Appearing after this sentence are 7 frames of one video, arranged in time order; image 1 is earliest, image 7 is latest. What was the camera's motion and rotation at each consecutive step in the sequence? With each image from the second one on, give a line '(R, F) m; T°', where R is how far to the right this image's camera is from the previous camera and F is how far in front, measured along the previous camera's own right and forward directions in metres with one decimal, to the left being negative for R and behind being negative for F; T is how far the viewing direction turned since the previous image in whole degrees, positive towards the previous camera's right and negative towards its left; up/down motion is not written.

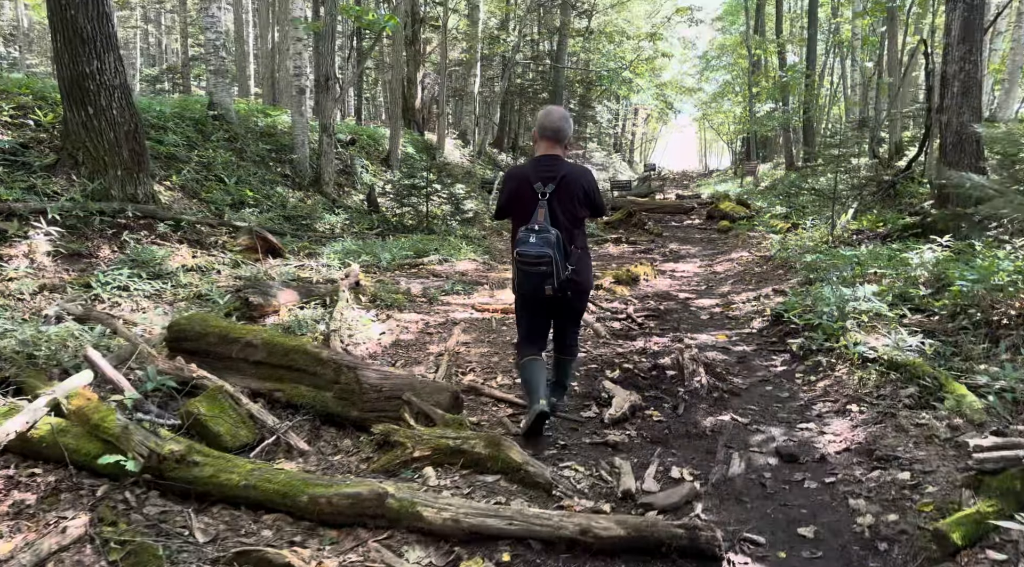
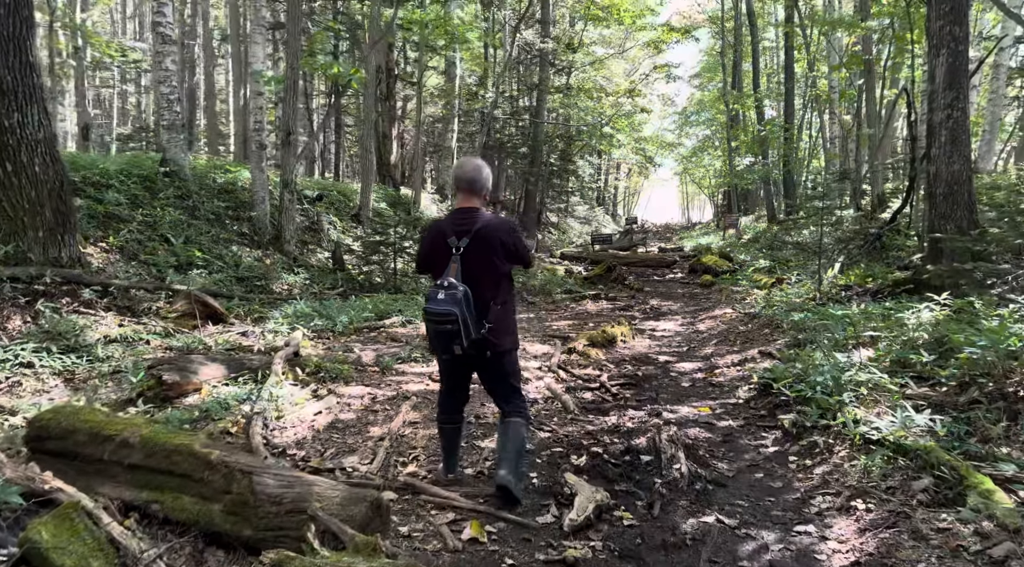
(+0.2, +0.7) m; +1°
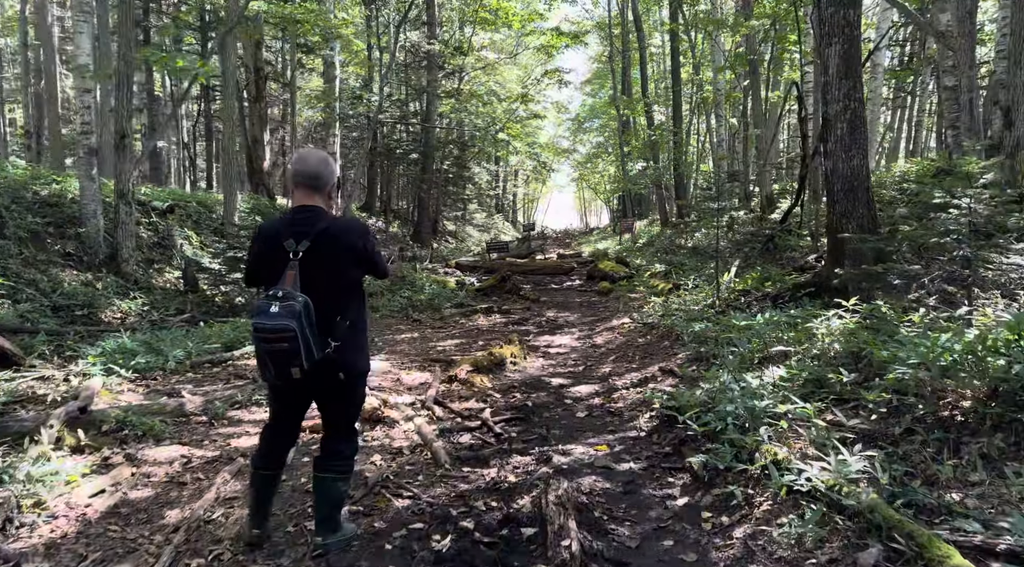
(+0.3, +1.1) m; +7°
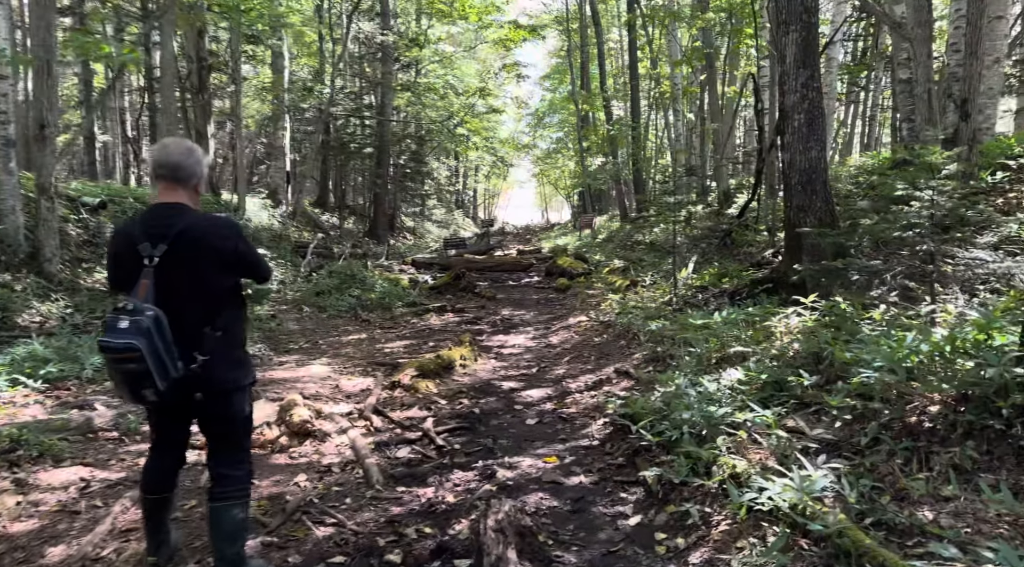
(+0.1, +0.4) m; +3°
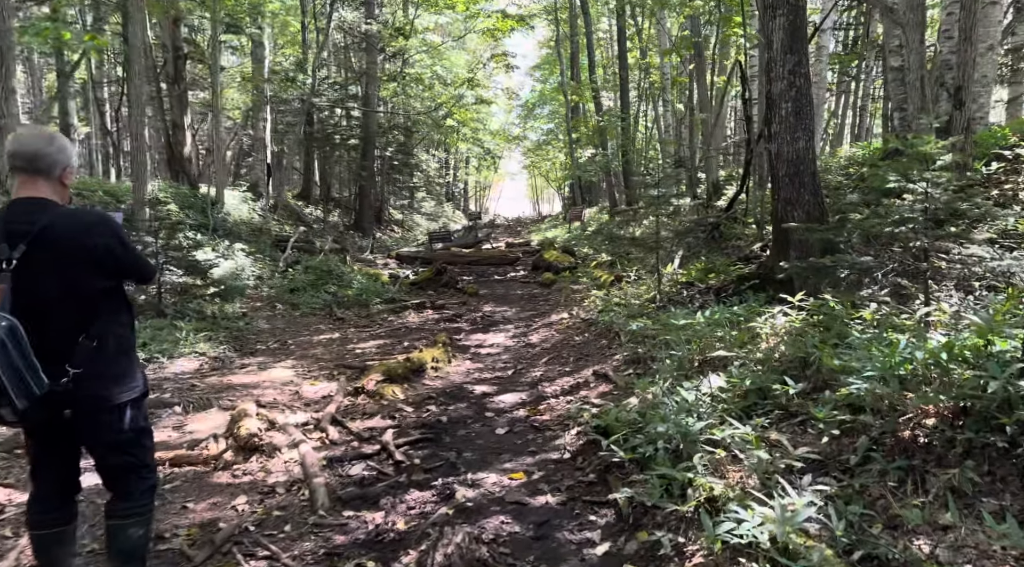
(+0.2, +0.4) m; +1°
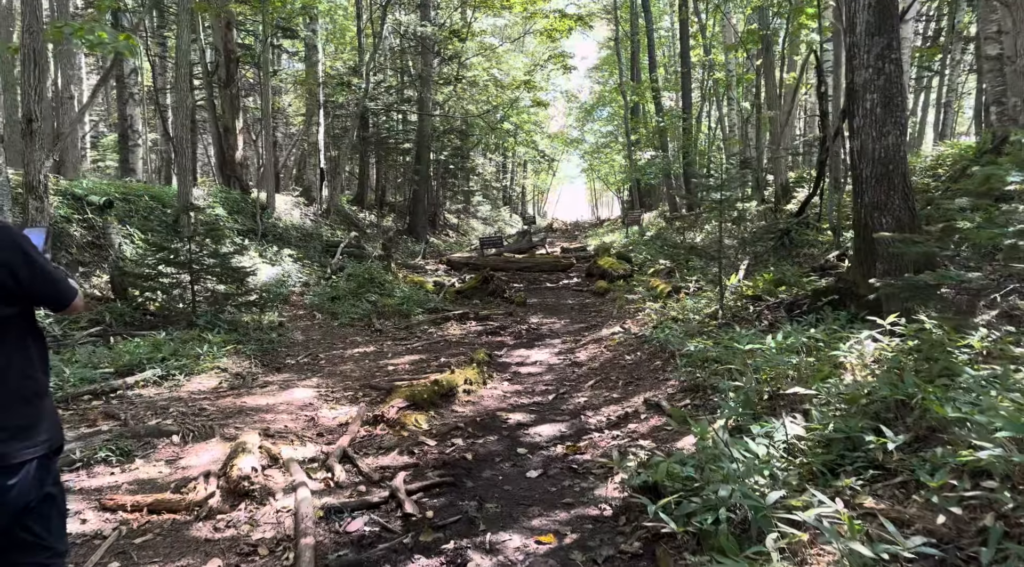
(+0.1, +0.7) m; -5°
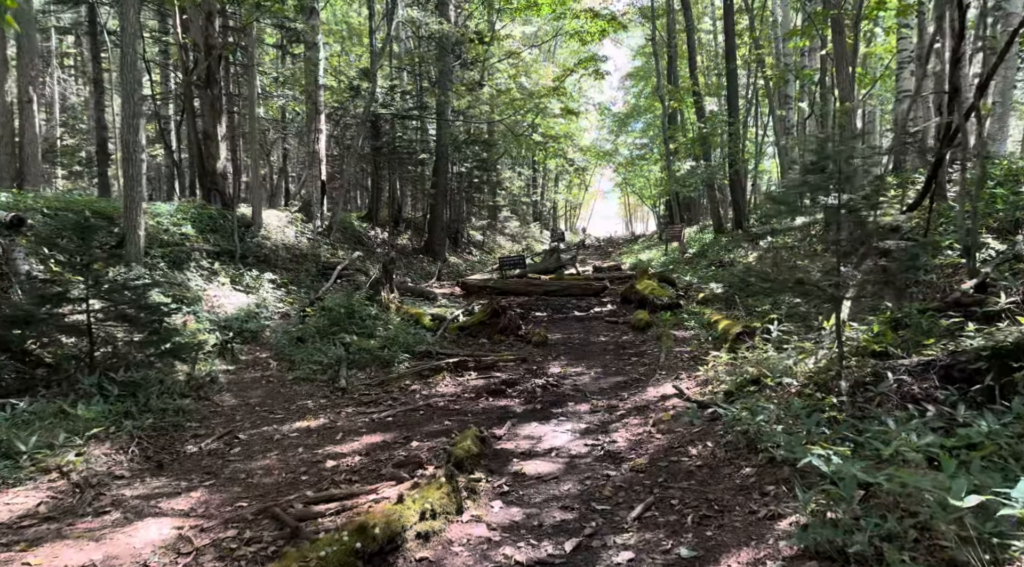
(+0.2, +2.7) m; -3°
